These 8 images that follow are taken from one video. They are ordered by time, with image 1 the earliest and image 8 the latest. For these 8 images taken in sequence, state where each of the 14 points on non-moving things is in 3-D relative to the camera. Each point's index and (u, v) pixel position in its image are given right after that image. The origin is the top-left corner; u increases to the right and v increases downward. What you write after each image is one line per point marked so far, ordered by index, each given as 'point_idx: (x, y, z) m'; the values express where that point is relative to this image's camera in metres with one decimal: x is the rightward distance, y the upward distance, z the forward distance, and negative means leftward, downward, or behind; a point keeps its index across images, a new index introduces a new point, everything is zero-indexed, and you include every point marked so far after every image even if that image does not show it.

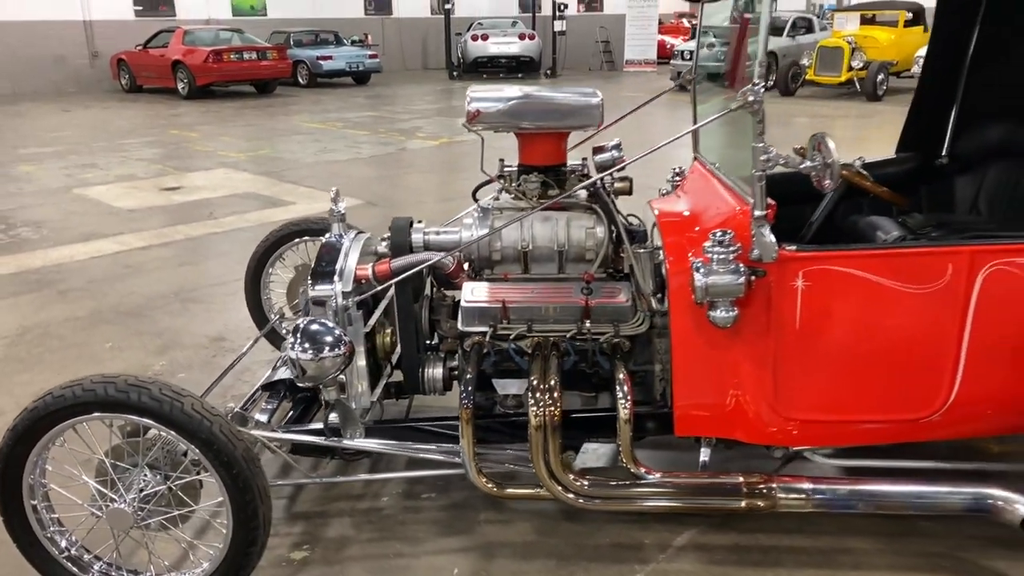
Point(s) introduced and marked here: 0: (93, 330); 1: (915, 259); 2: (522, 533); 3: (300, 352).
0: (-1.8, -0.2, +3.4) m
1: (+0.8, +0.1, +1.7) m
2: (0.0, -0.6, +2.0) m
3: (-0.5, -0.1, +1.9) m
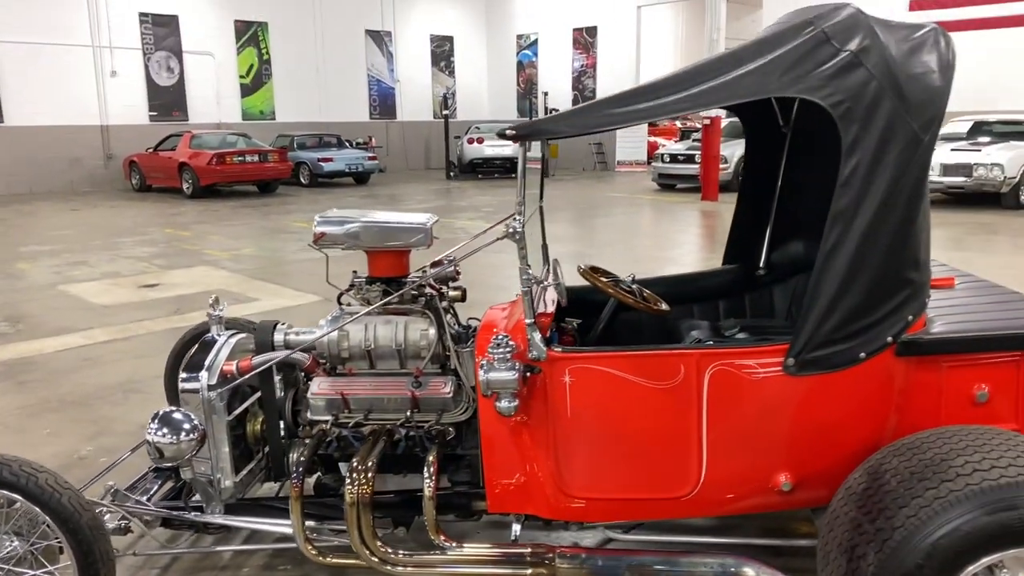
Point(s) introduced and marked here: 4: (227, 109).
0: (-2.2, -0.6, +3.8) m
1: (+0.3, -0.2, +2.0) m
2: (-0.4, -0.9, +2.3) m
3: (-1.0, -0.4, +2.2) m
4: (-5.9, +3.7, +16.9) m
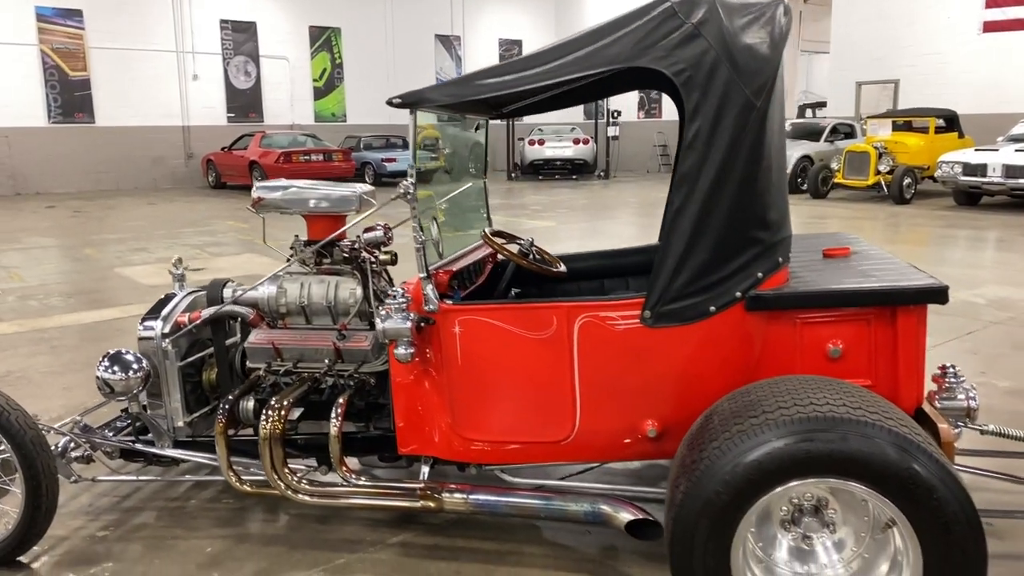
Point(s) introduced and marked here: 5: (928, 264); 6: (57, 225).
0: (-2.3, -0.5, +4.2) m
1: (0.0, -0.1, +2.2) m
2: (-0.7, -0.7, +2.5) m
3: (-1.2, -0.3, +2.5) m
4: (-4.6, +3.8, +17.7) m
5: (+4.0, +0.2, +7.9) m
6: (-6.2, +0.9, +11.0) m
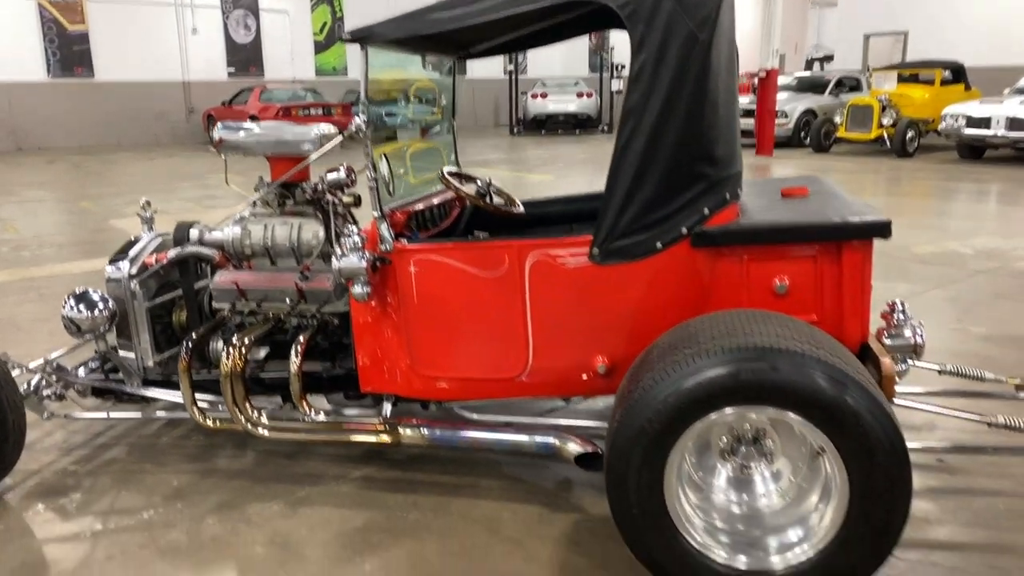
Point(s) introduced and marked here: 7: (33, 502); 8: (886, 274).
0: (-2.4, -0.2, +4.3) m
1: (-0.1, +0.1, +2.2) m
2: (-0.9, -0.6, +2.6) m
3: (-1.4, -0.1, +2.6) m
4: (-4.6, +4.8, +17.5) m
5: (+4.0, +0.7, +7.9) m
6: (-6.2, +1.5, +11.1) m
7: (-1.4, -0.6, +2.4) m
8: (+2.3, +0.1, +5.1) m
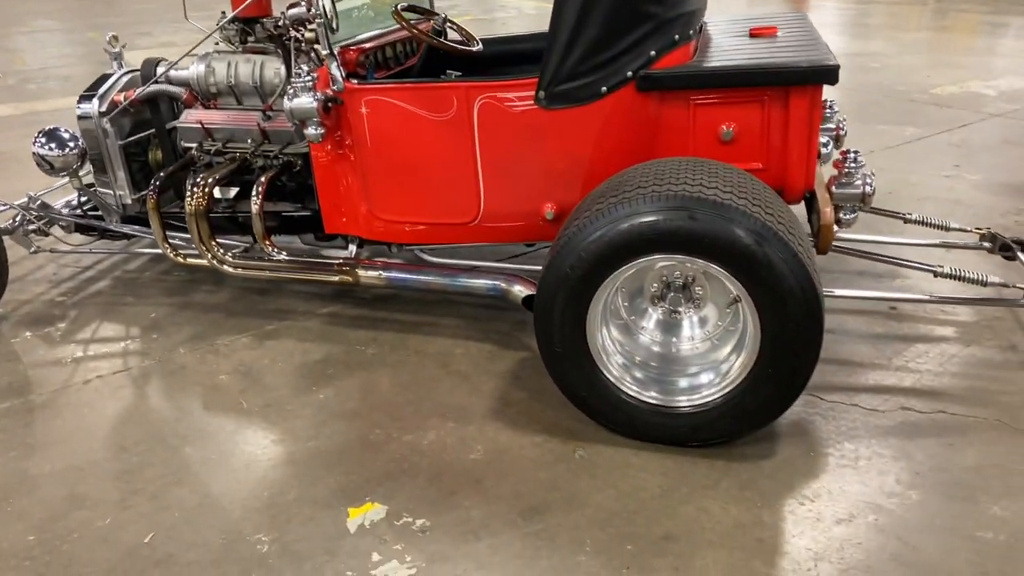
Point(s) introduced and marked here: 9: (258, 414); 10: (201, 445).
0: (-2.5, +0.7, +4.3) m
1: (-0.2, +0.5, +2.2) m
2: (-1.0, 0.0, +2.7) m
3: (-1.5, +0.4, +2.6) m
4: (-4.0, +8.2, +16.4) m
5: (+4.1, +2.1, +7.4) m
6: (-5.9, +3.7, +10.8) m
7: (-1.5, -0.1, +2.6) m
8: (+2.3, +1.0, +4.9) m
9: (-0.7, -0.3, +2.1) m
10: (-0.8, -0.4, +2.0) m
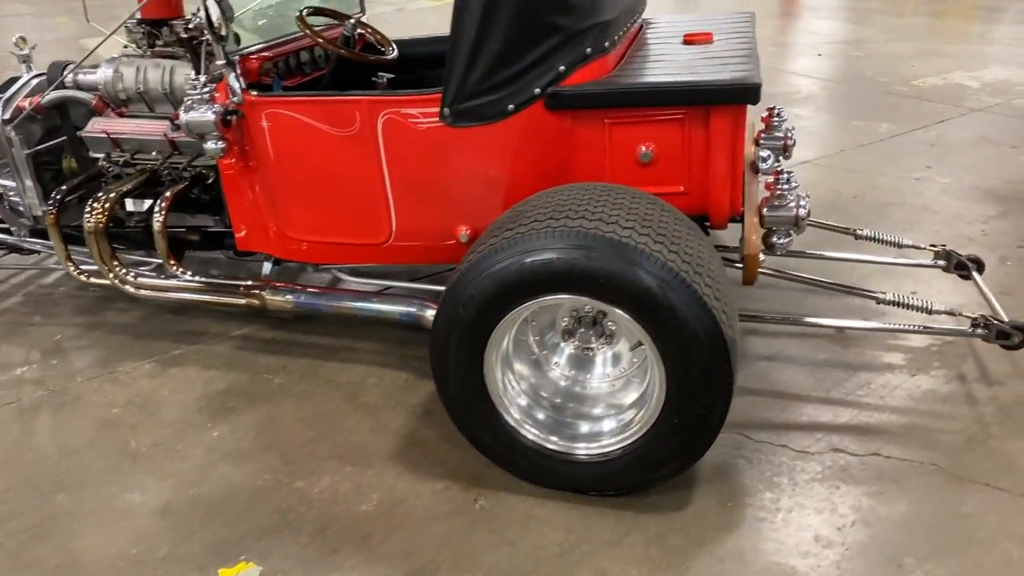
0: (-2.7, +0.7, +4.2) m
1: (-0.5, +0.4, +2.0) m
2: (-1.2, -0.1, +2.6) m
3: (-1.7, +0.4, +2.5) m
4: (-4.2, +8.5, +16.1) m
5: (+3.9, +2.2, +7.2) m
6: (-6.2, +3.9, +10.6) m
7: (-1.8, -0.2, +2.4) m
8: (+2.1, +1.0, +4.7) m
9: (-0.9, -0.4, +2.0) m
10: (-1.0, -0.5, +1.8) m
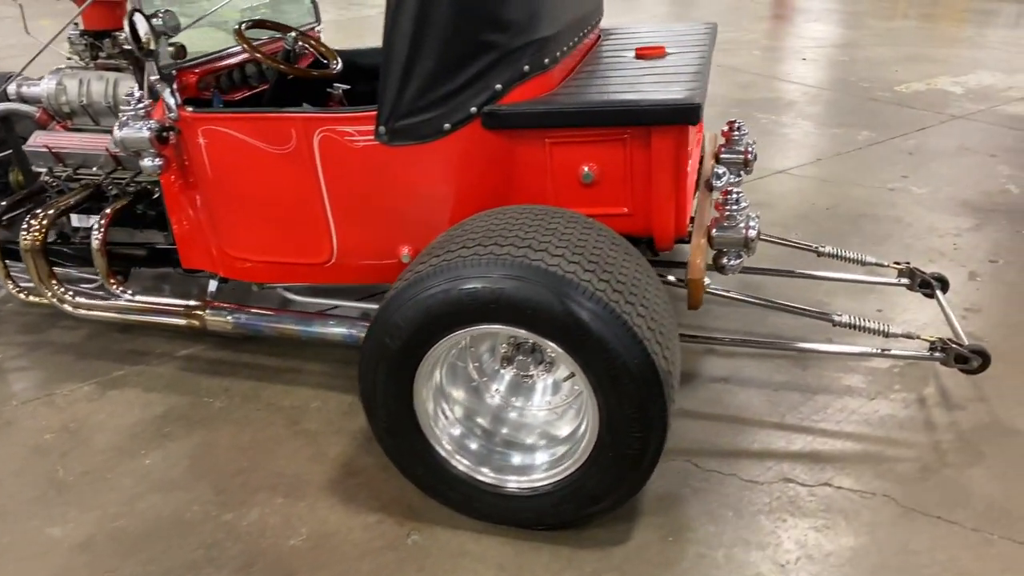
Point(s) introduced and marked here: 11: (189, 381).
0: (-2.9, +0.6, +4.1) m
1: (-0.6, +0.4, +2.0) m
2: (-1.3, -0.1, +2.5) m
3: (-1.9, +0.3, +2.4) m
4: (-4.4, +8.4, +16.0) m
5: (+3.7, +2.2, +7.2) m
6: (-6.3, +3.8, +10.5) m
7: (-1.9, -0.3, +2.4) m
8: (+1.9, +1.0, +4.7) m
9: (-1.0, -0.5, +1.9) m
10: (-1.1, -0.5, +1.8) m
11: (-0.9, -0.3, +2.3) m
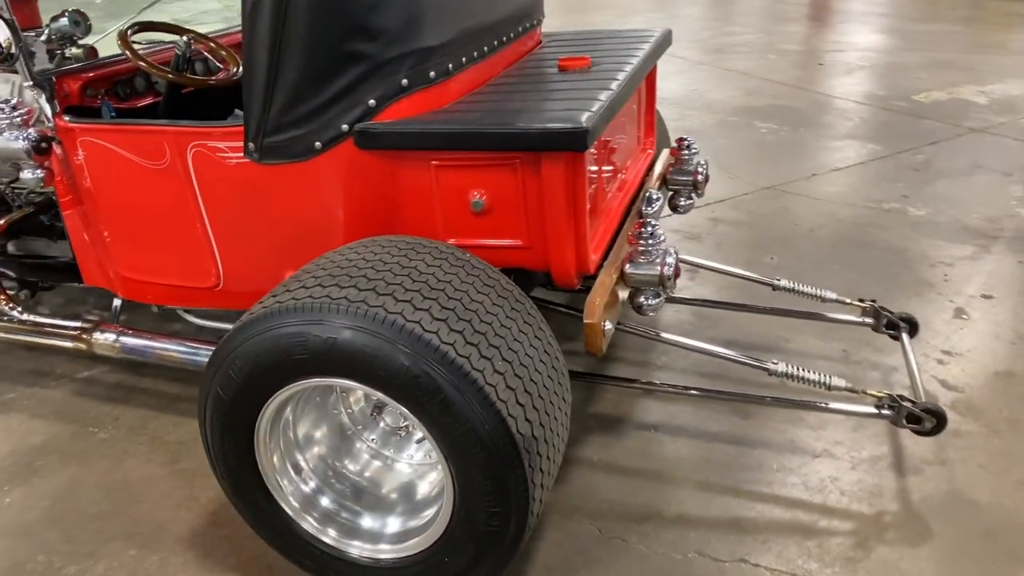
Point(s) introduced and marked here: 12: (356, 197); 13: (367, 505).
0: (-3.0, +0.6, +4.1) m
1: (-0.8, +0.3, +1.8) m
2: (-1.6, -0.2, +2.4) m
3: (-2.1, +0.3, +2.3) m
4: (-3.7, +8.5, +16.0) m
5: (+3.8, +2.0, +6.8) m
6: (-6.0, +3.9, +10.6) m
7: (-2.1, -0.3, +2.3) m
8: (+1.9, +0.8, +4.4) m
9: (-1.3, -0.5, +1.7) m
10: (-1.4, -0.6, +1.6) m
11: (-1.1, -0.3, +2.1) m
12: (-0.3, +0.2, +1.7) m
13: (-0.3, -0.4, +1.5) m
